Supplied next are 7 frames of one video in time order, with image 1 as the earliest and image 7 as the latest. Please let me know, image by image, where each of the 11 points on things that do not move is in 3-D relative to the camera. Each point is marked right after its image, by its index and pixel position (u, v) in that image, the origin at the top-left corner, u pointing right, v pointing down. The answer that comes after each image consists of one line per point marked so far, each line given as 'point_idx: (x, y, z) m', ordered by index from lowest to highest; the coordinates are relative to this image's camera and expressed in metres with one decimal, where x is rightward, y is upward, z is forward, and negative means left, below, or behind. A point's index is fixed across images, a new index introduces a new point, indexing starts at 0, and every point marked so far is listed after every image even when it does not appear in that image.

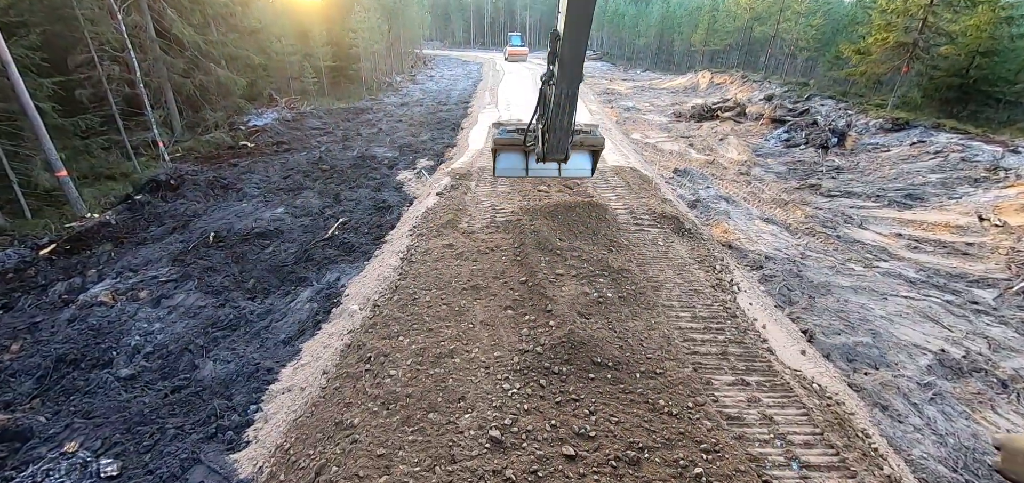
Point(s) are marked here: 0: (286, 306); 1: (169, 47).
0: (-2.9, -0.8, +5.7) m
1: (-10.9, +6.3, +14.0) m
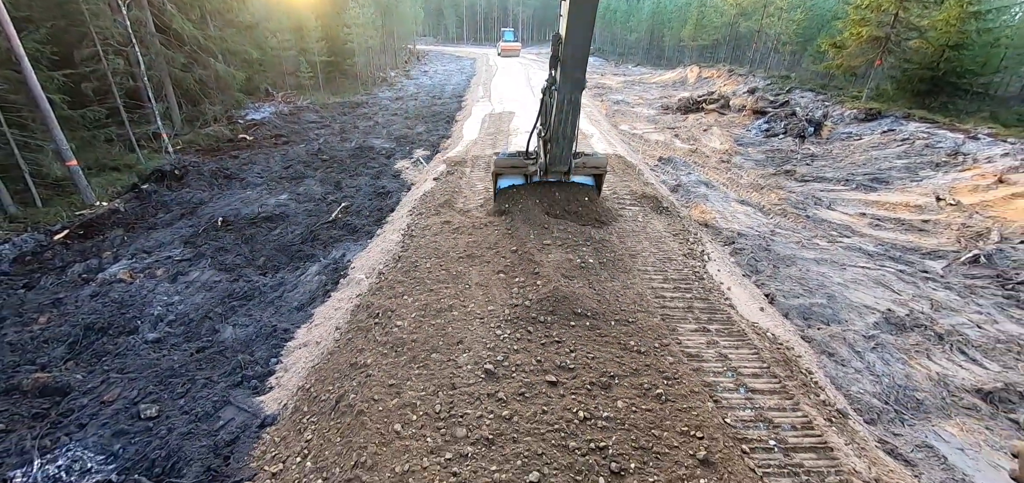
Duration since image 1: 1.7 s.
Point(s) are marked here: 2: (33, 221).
0: (-3.0, -0.5, +6.2) m
1: (-11.2, +6.6, +14.4) m
2: (-10.0, +0.4, +9.1) m
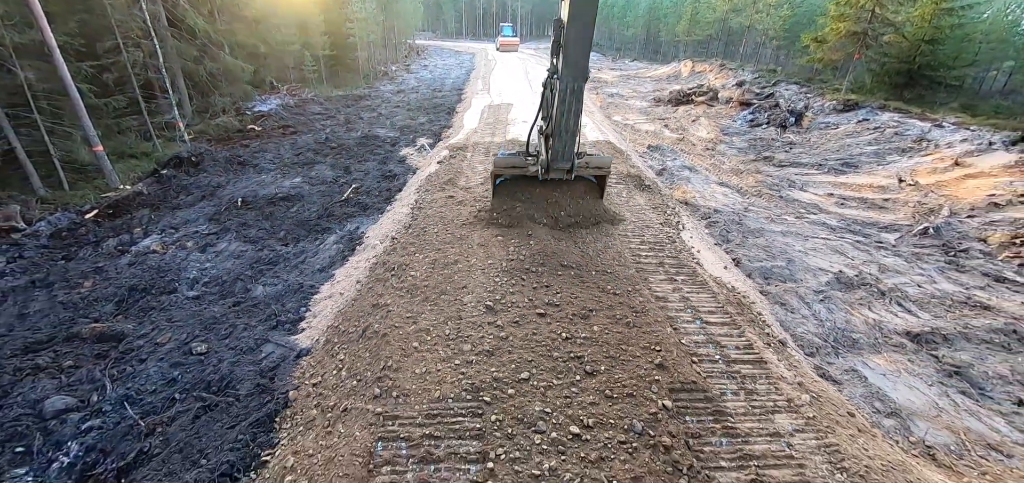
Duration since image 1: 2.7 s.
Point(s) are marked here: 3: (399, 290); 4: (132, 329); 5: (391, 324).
0: (-3.1, -0.1, +6.9) m
1: (-11.2, +7.1, +15.0) m
2: (-10.0, +0.9, +9.7) m
3: (-1.2, -0.5, +4.8) m
4: (-4.8, -1.1, +5.5) m
5: (-1.1, -0.8, +4.2) m
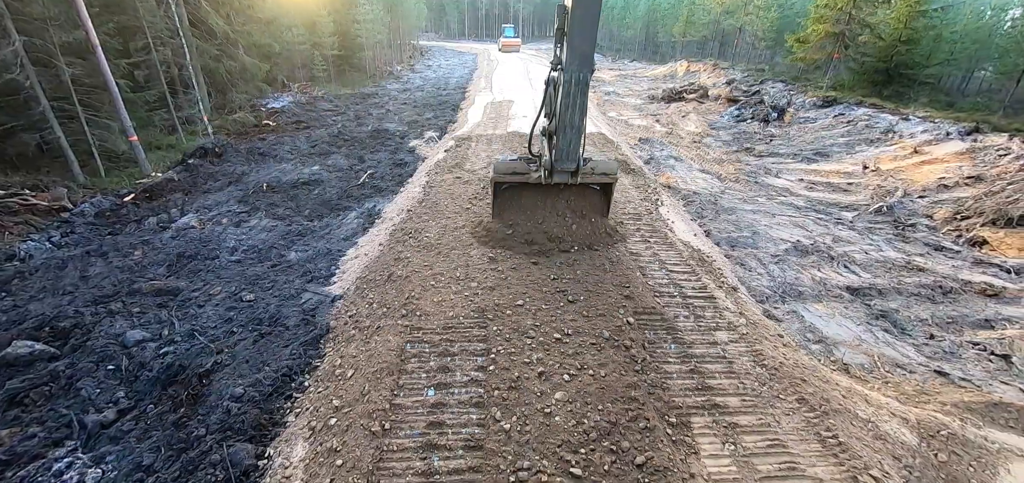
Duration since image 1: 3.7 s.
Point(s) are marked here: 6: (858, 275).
0: (-3.1, +0.4, +7.8) m
1: (-11.2, +7.5, +16.0) m
2: (-10.0, +1.4, +10.7) m
3: (-1.2, -0.1, +5.7) m
4: (-4.8, -0.6, +6.4) m
5: (-1.2, -0.3, +5.1) m
6: (+5.0, -0.5, +6.3) m
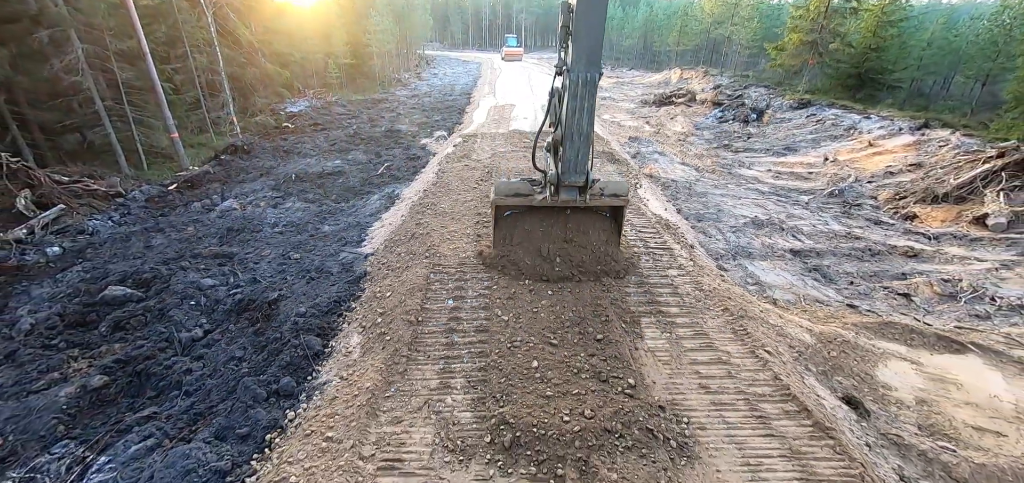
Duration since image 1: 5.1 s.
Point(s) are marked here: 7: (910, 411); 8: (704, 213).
0: (-3.1, +0.8, +9.0) m
1: (-11.1, +7.8, +17.4) m
2: (-10.0, +1.8, +12.0) m
3: (-1.2, +0.4, +7.0) m
4: (-4.8, -0.2, +7.6) m
5: (-1.2, +0.2, +6.4) m
6: (+5.0, 0.0, +7.5) m
7: (+3.8, -1.6, +4.1) m
8: (+3.6, +0.5, +8.1) m
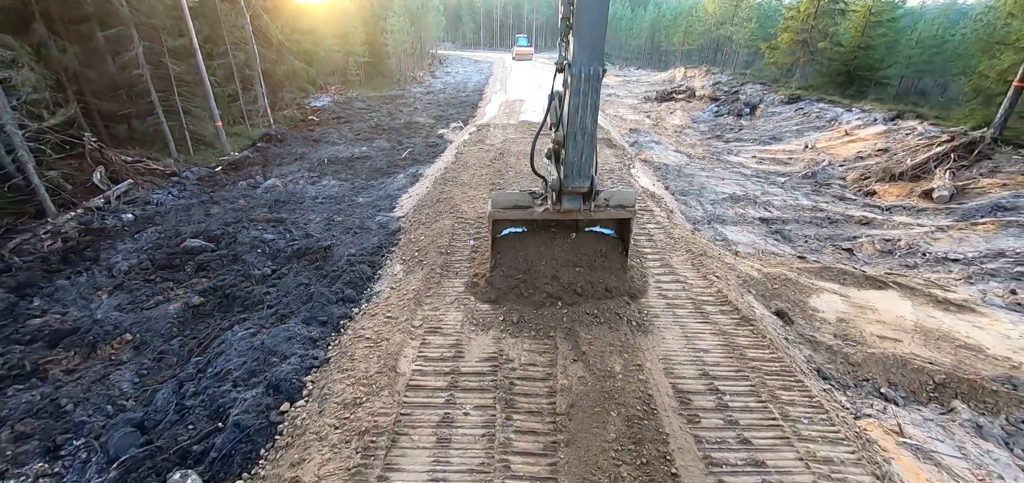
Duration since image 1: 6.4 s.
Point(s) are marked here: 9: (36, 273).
0: (-2.9, +1.5, +10.4) m
1: (-10.7, +8.5, +18.9) m
2: (-9.7, +2.5, +13.4) m
3: (-1.1, +1.1, +8.2) m
4: (-4.6, +0.5, +9.0) m
5: (-1.0, +0.8, +7.6) m
6: (+5.1, +0.6, +8.6) m
7: (+3.9, -1.0, +5.3) m
8: (+3.8, +1.1, +9.3) m
9: (-8.1, -0.5, +7.4) m
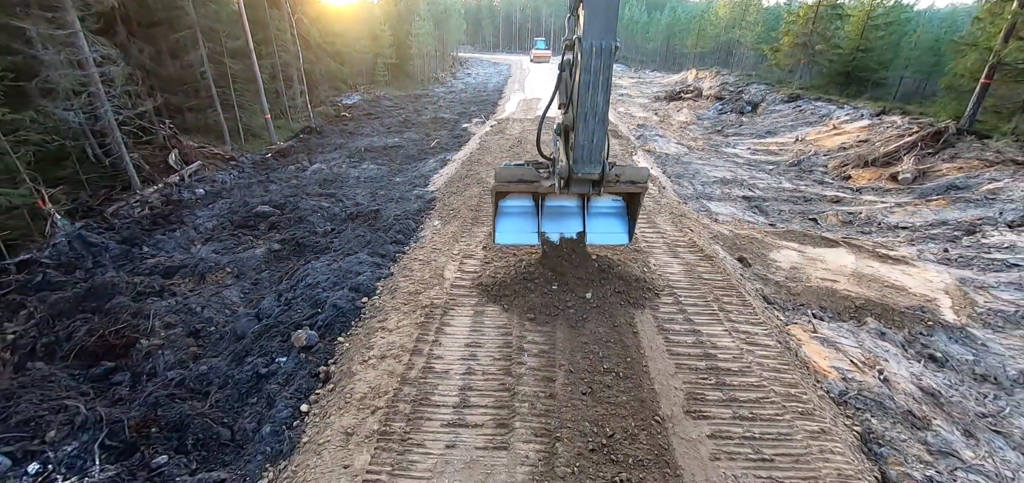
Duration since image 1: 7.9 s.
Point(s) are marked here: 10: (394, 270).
0: (-2.4, +2.1, +11.9) m
1: (-9.8, +9.3, +20.7) m
2: (-9.1, +3.2, +15.2) m
3: (-0.7, +1.7, +9.7) m
4: (-4.2, +1.2, +10.5) m
5: (-0.7, +1.5, +9.1) m
6: (+5.5, +1.1, +9.8) m
7: (+4.1, -0.4, +6.5) m
8: (+4.2, +1.7, +10.6) m
9: (-7.8, +0.2, +9.0) m
10: (-1.5, -0.4, +5.6) m
